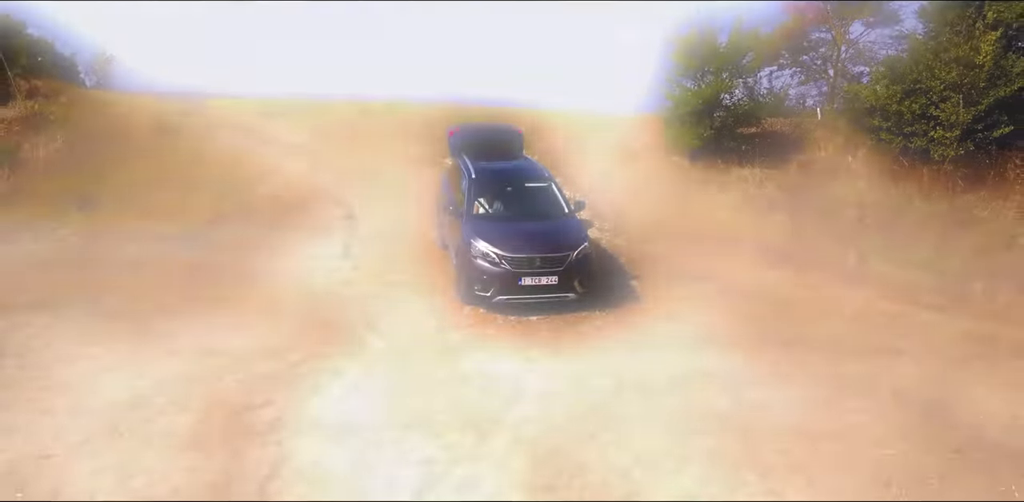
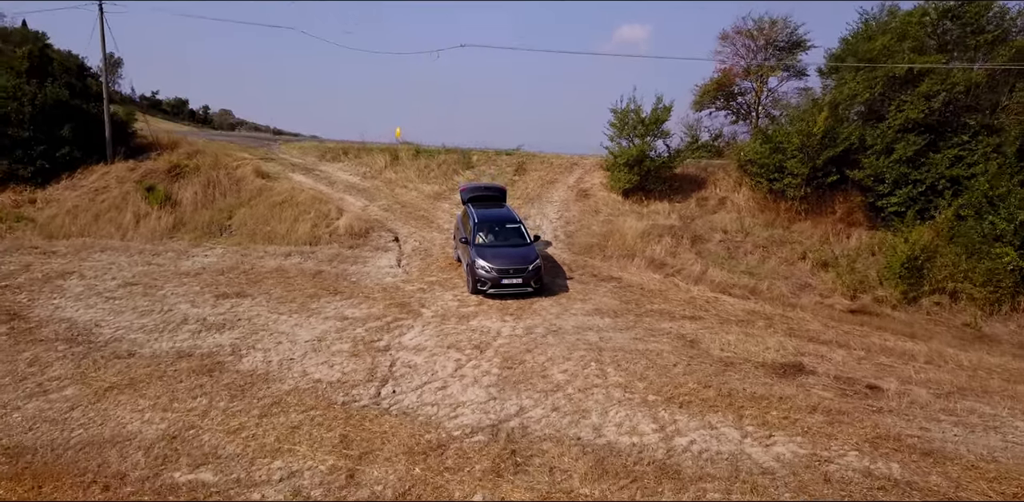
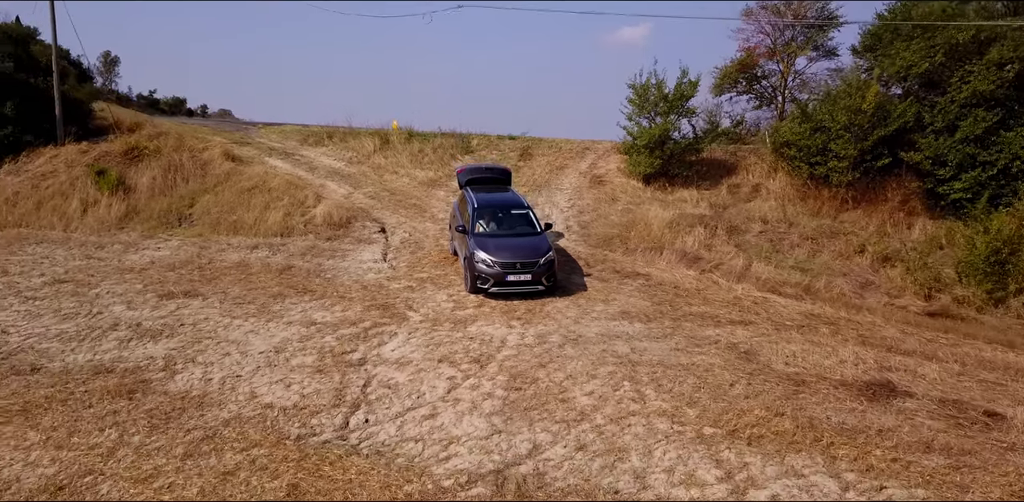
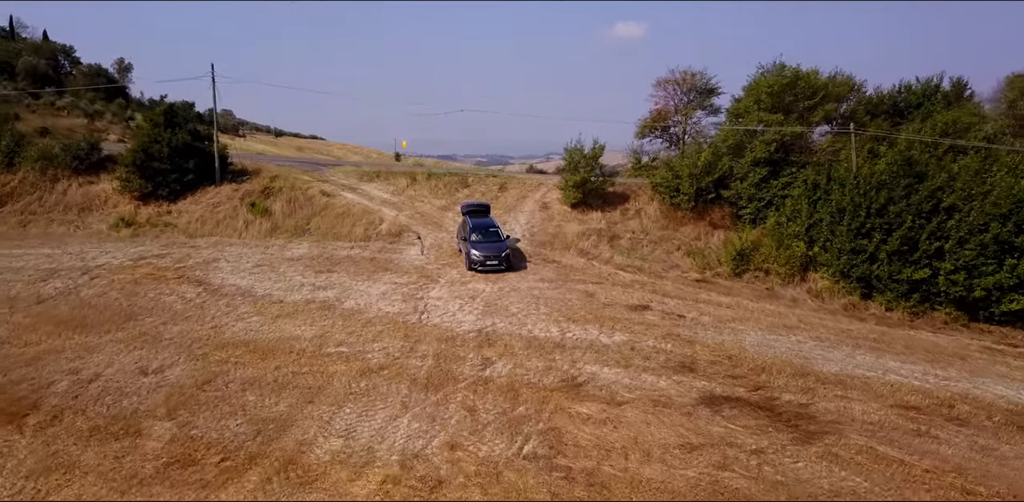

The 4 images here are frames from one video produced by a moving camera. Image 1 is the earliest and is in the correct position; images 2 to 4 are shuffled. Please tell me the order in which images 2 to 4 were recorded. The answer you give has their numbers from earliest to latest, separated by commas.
3, 2, 4
